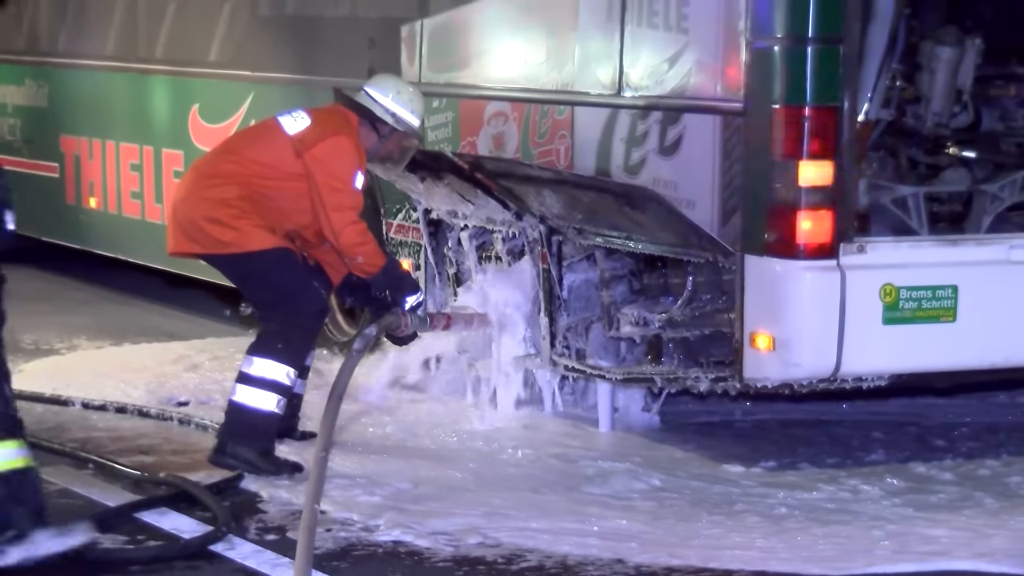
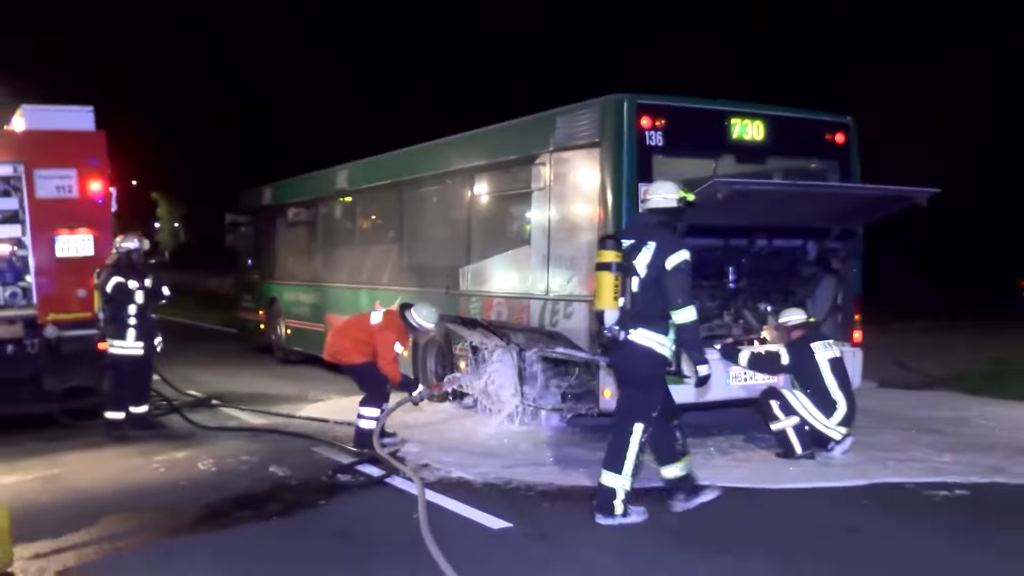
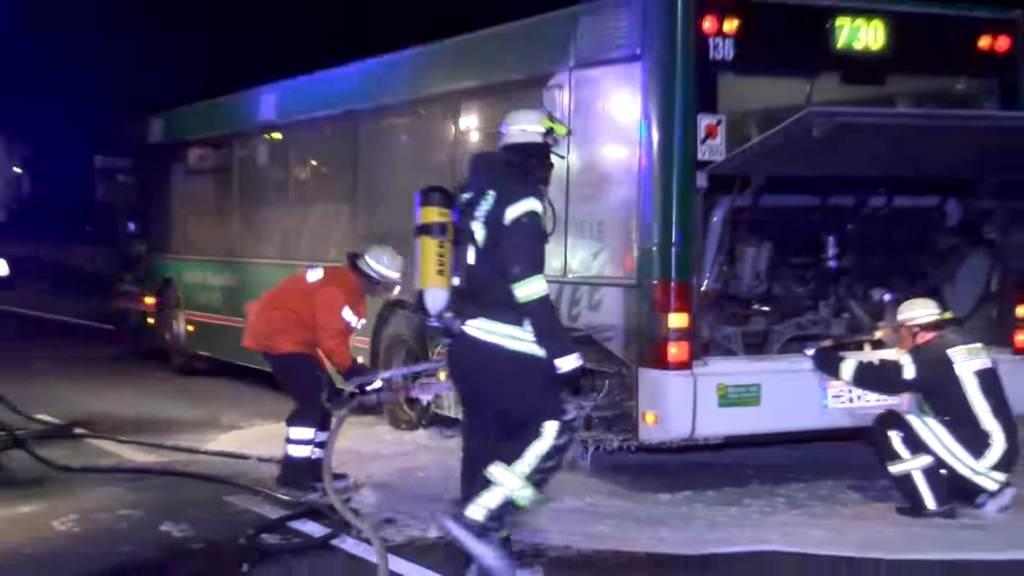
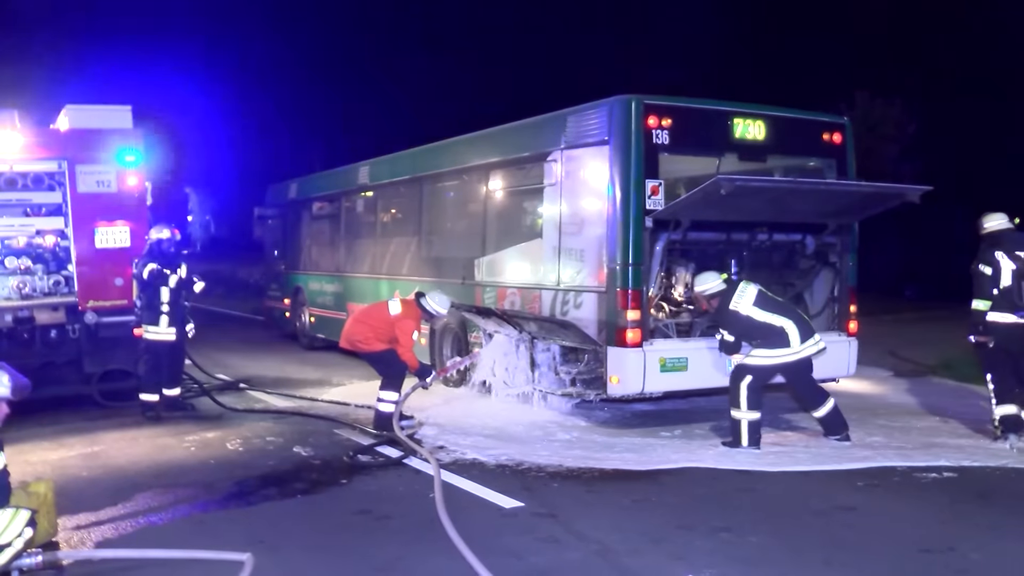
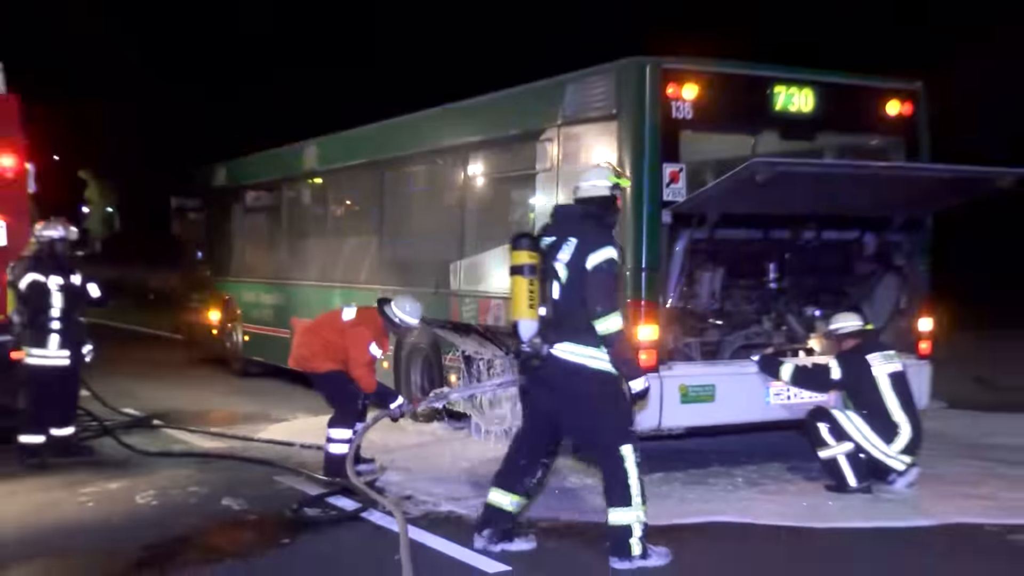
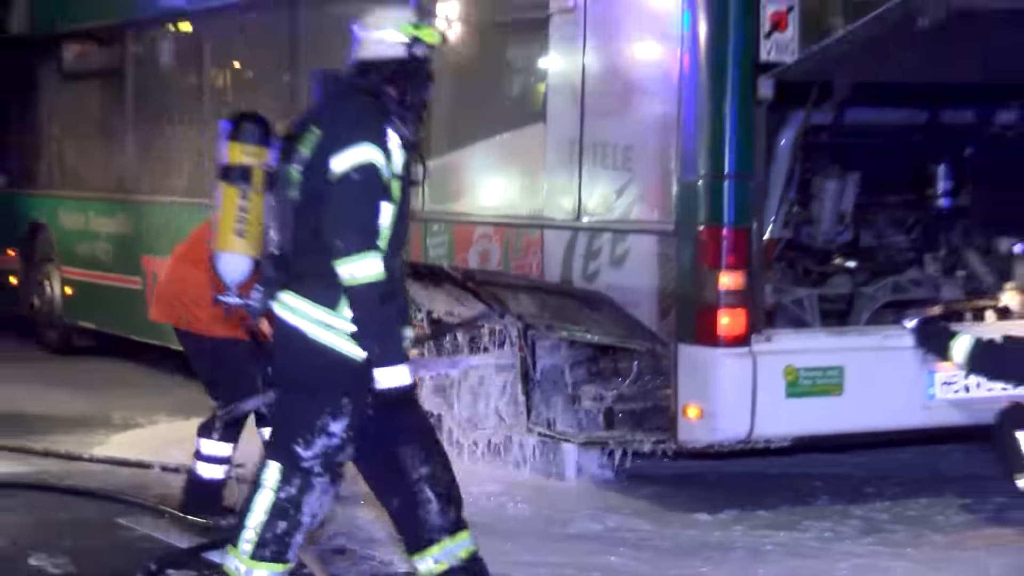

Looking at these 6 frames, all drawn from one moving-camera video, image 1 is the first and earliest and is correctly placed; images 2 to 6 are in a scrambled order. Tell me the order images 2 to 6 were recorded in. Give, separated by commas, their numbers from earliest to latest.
6, 3, 5, 2, 4
